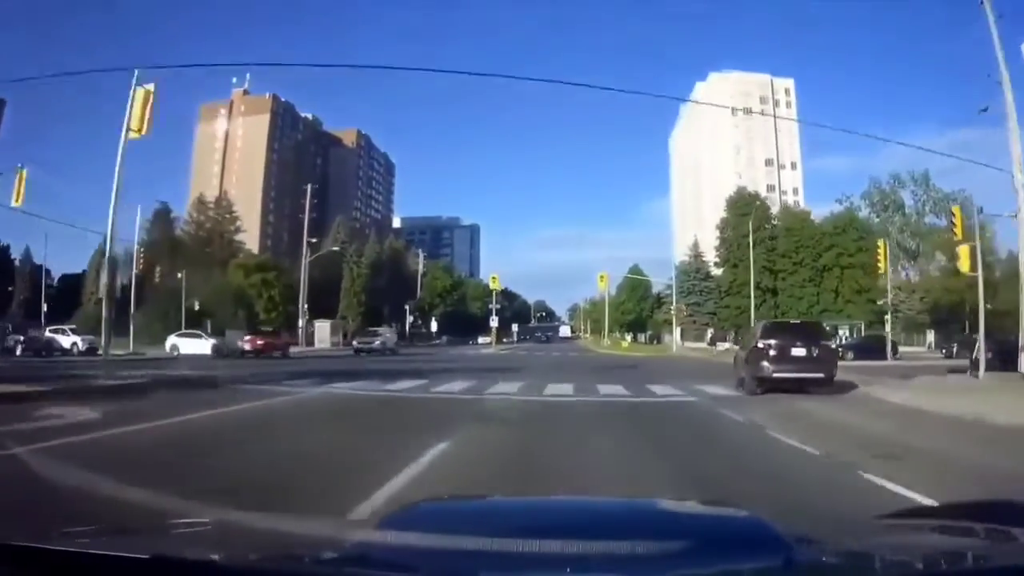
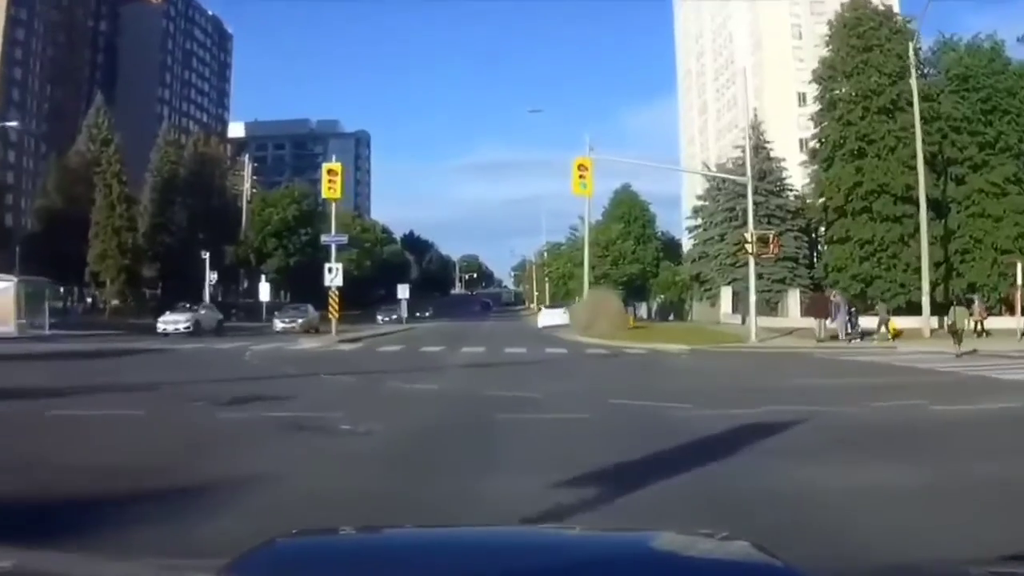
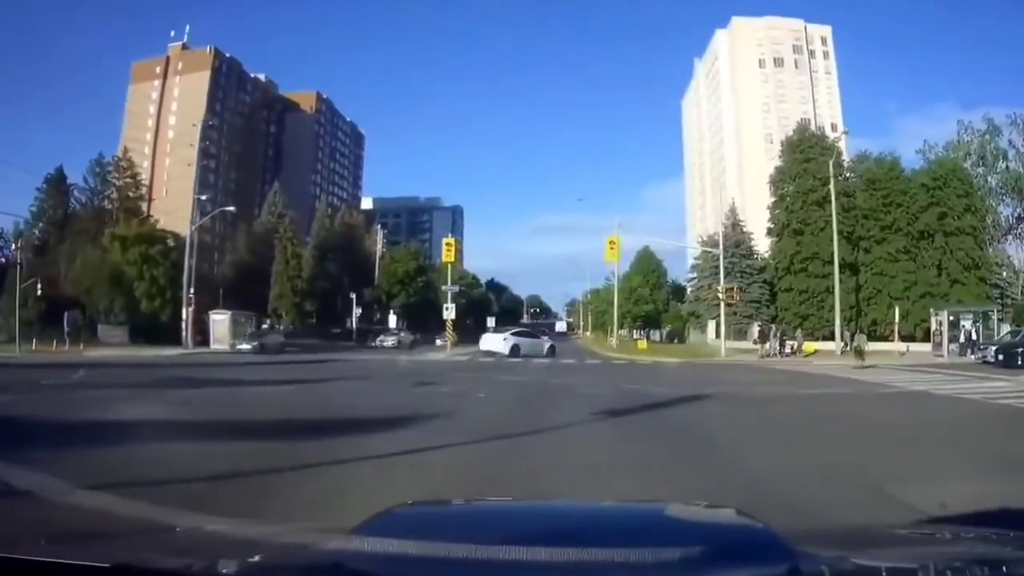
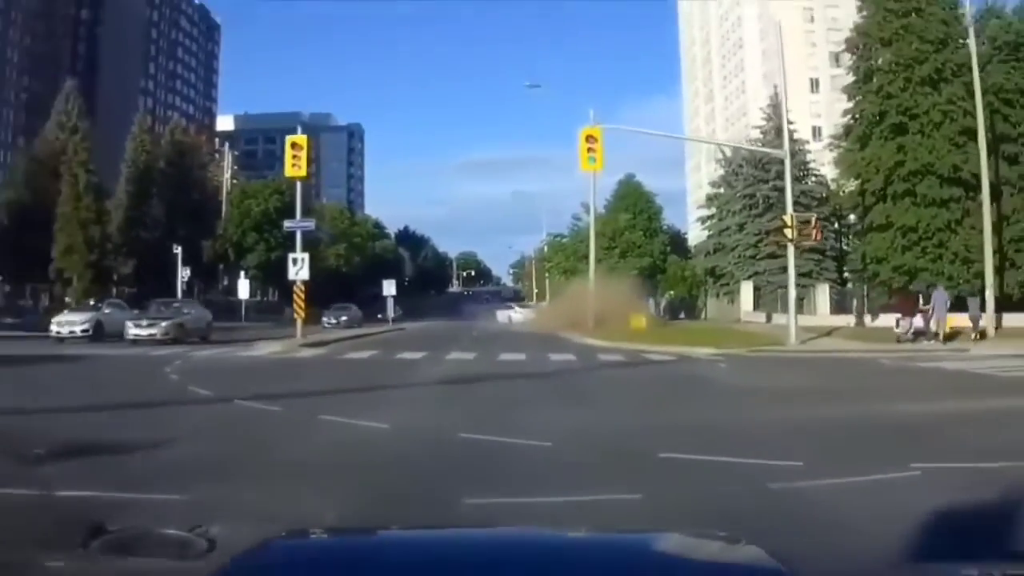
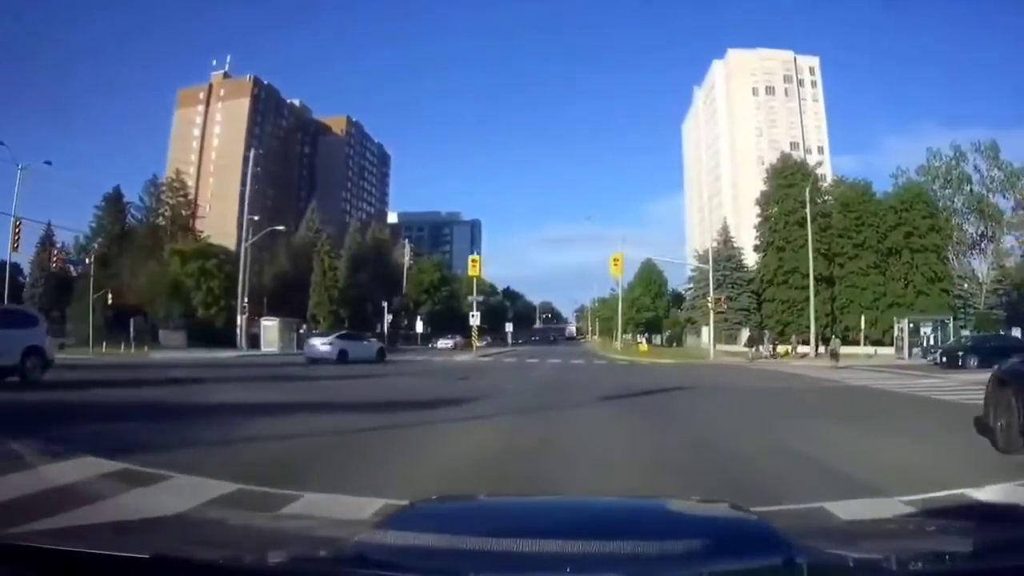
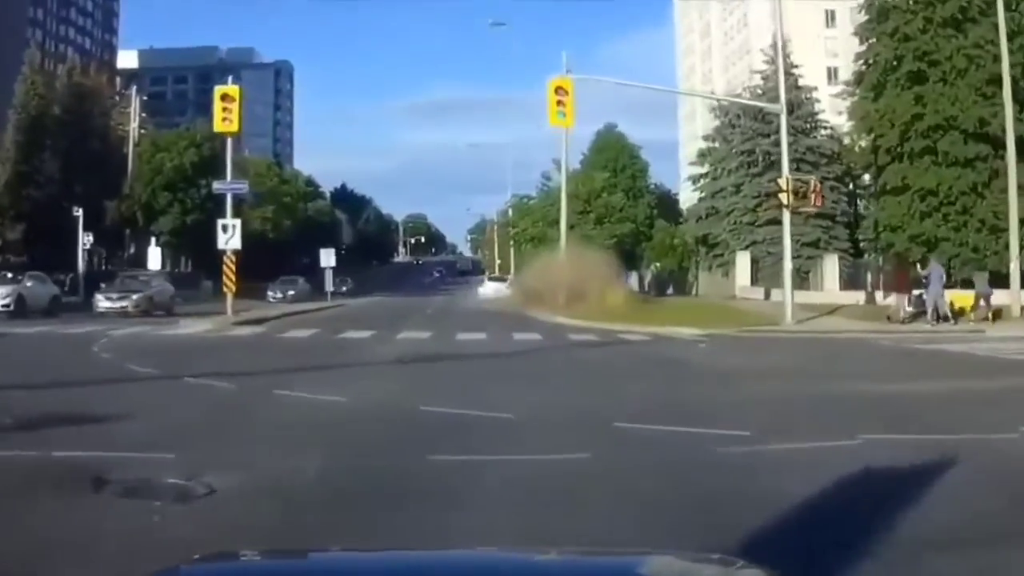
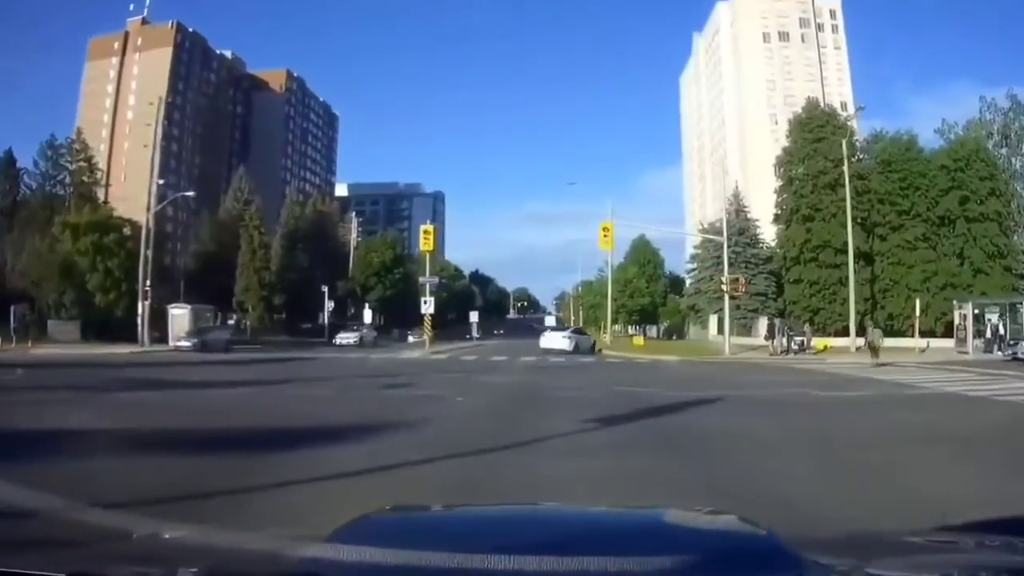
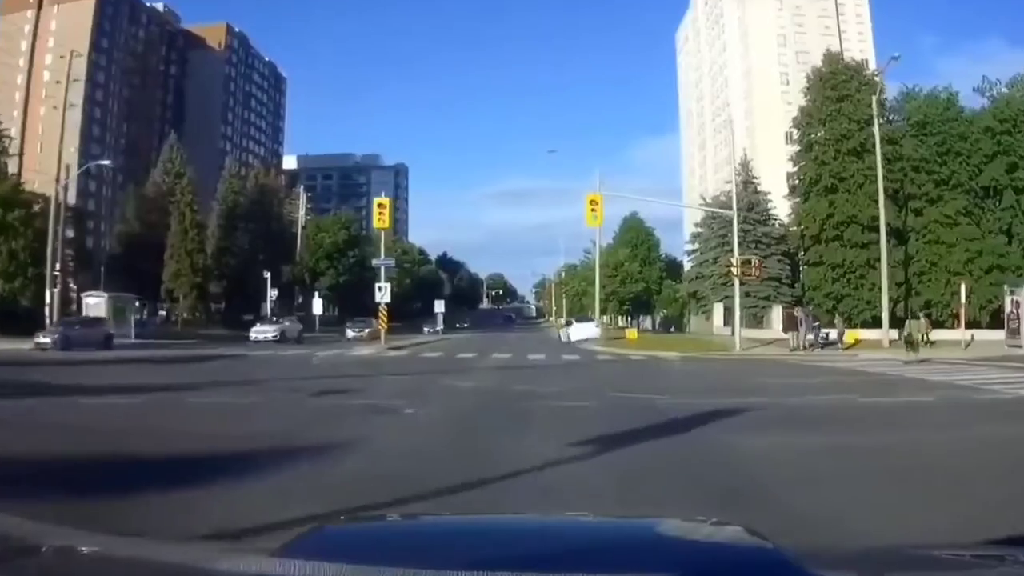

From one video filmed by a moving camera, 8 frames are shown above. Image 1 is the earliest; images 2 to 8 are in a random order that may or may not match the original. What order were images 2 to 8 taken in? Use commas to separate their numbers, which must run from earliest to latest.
5, 3, 7, 8, 2, 6, 4
